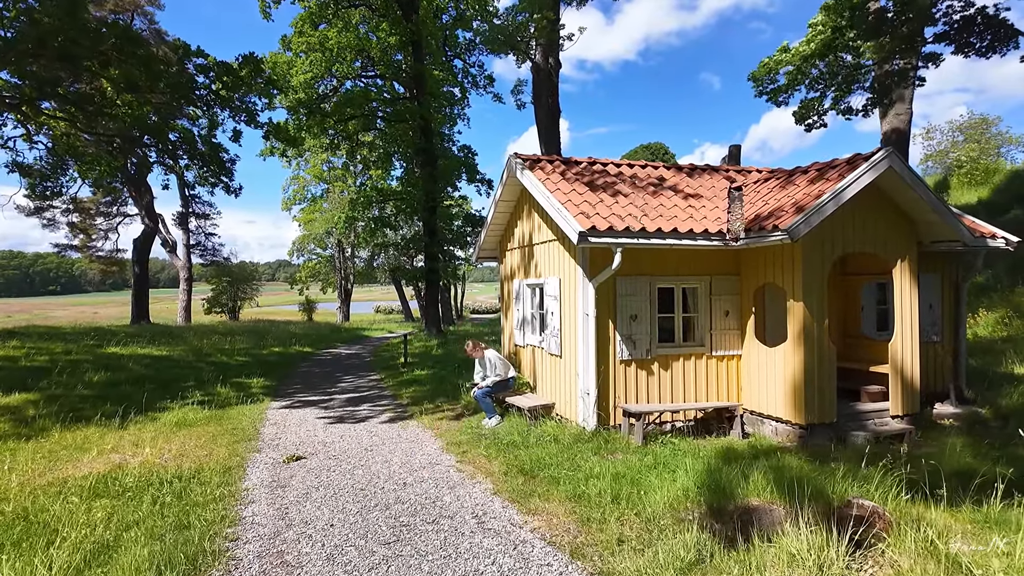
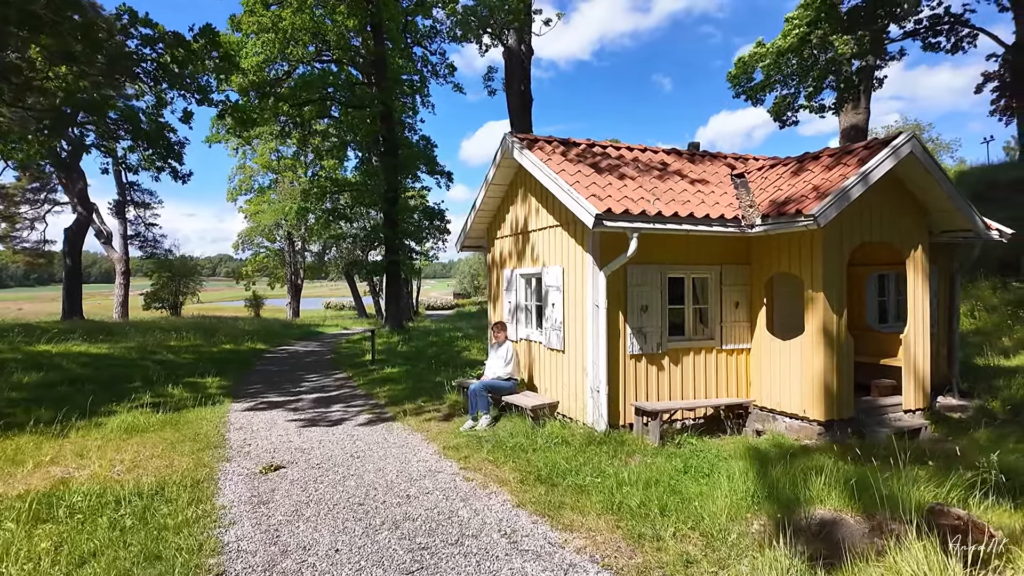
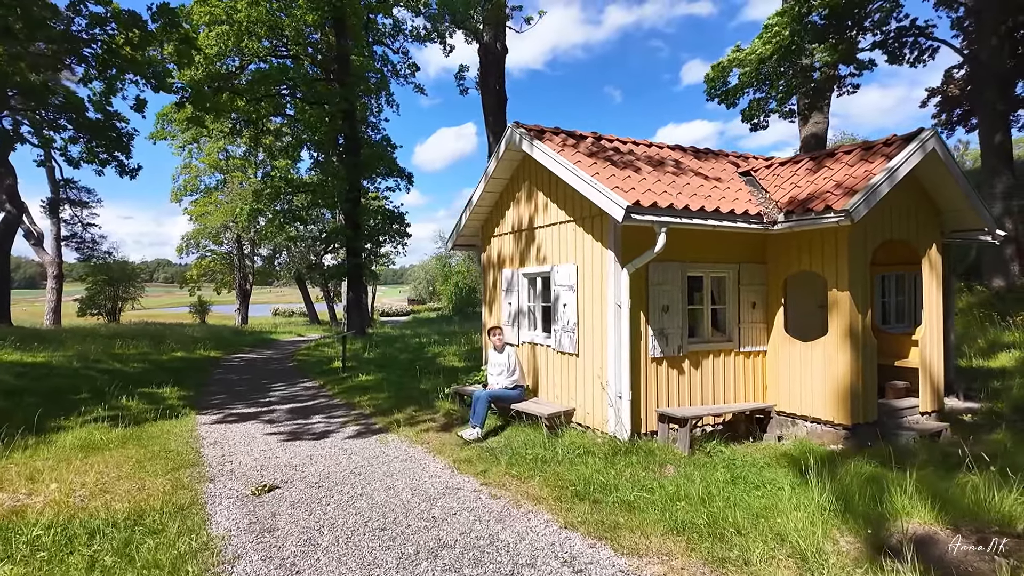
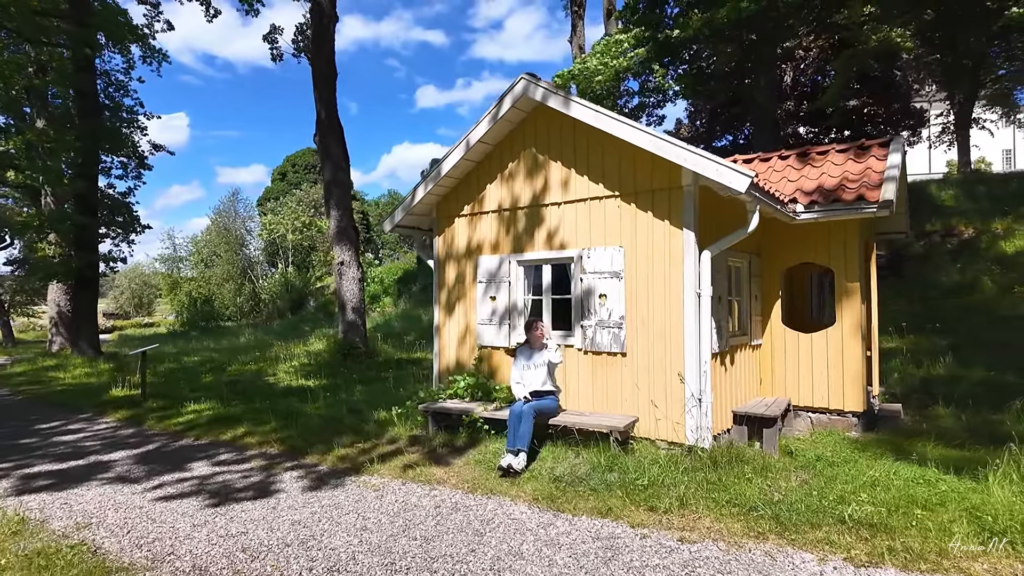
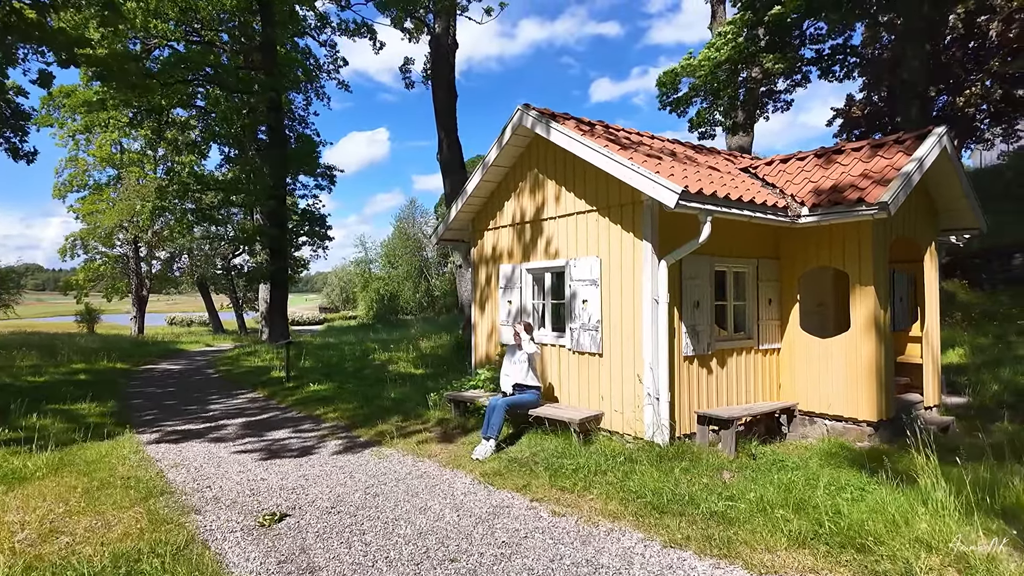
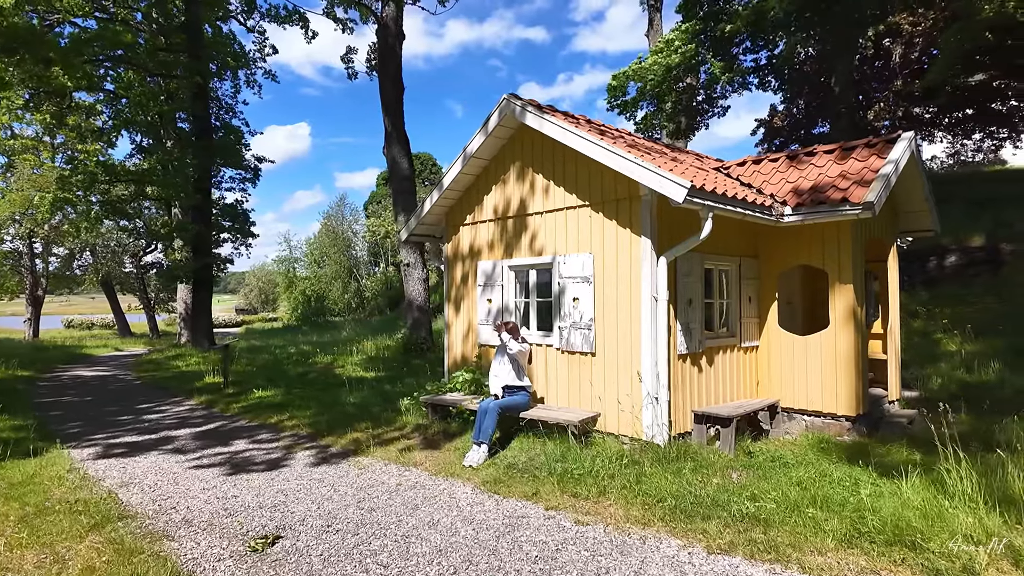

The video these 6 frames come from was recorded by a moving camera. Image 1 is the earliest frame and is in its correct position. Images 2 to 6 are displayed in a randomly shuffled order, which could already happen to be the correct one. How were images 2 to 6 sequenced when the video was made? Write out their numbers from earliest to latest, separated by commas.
2, 3, 5, 6, 4
